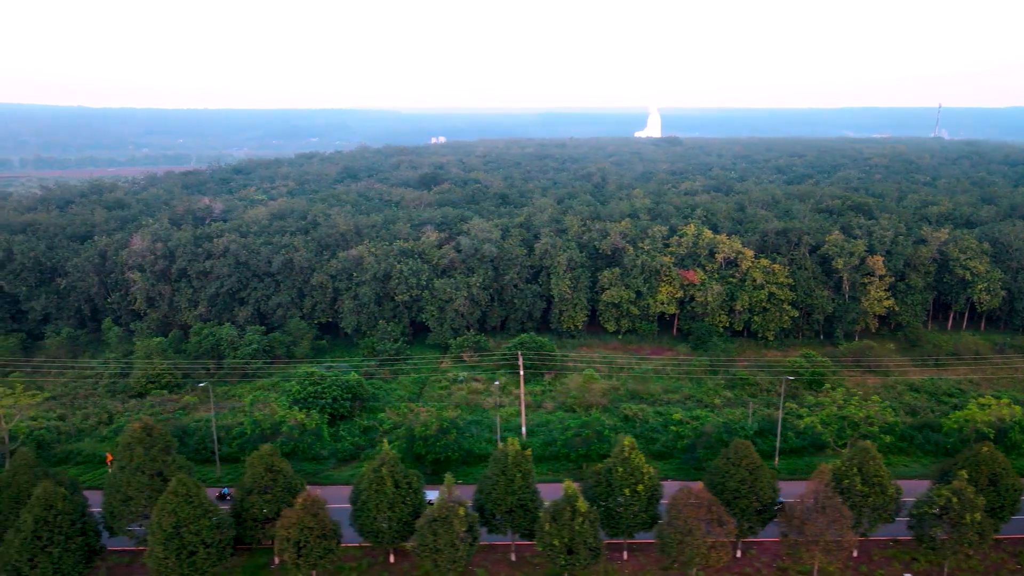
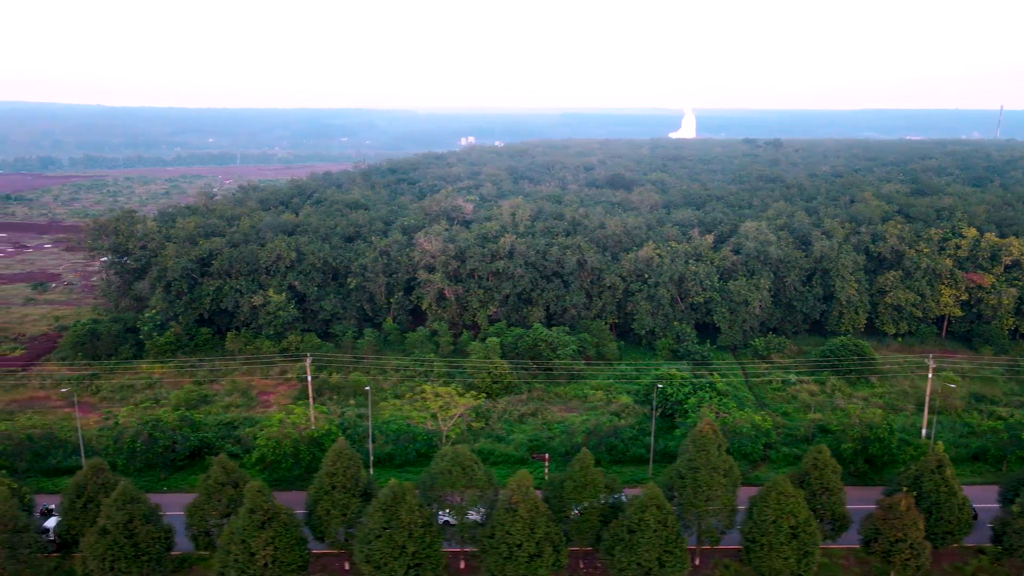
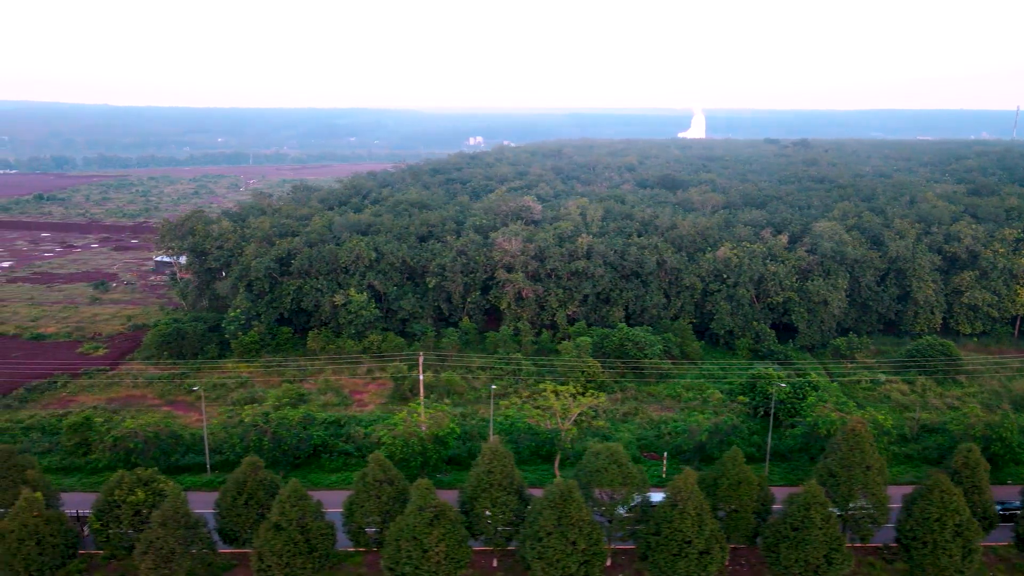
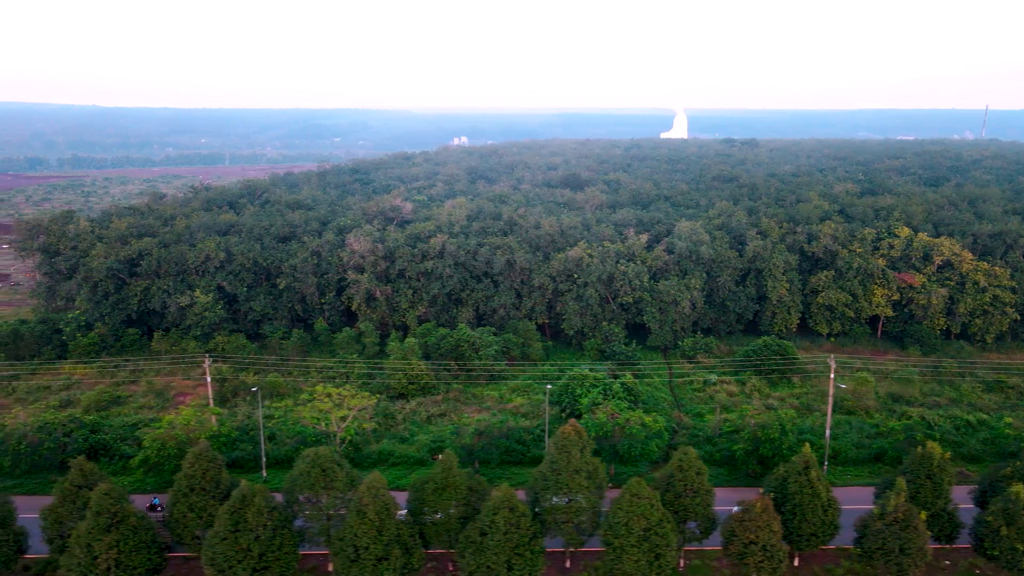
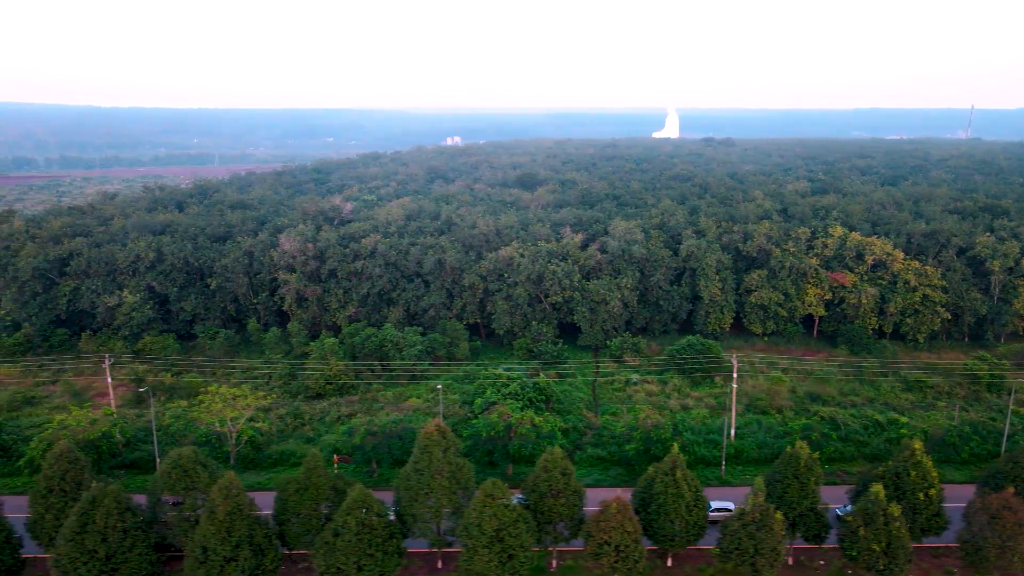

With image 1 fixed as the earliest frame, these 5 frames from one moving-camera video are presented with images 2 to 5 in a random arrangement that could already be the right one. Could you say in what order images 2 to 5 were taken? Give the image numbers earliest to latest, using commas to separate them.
5, 4, 2, 3
